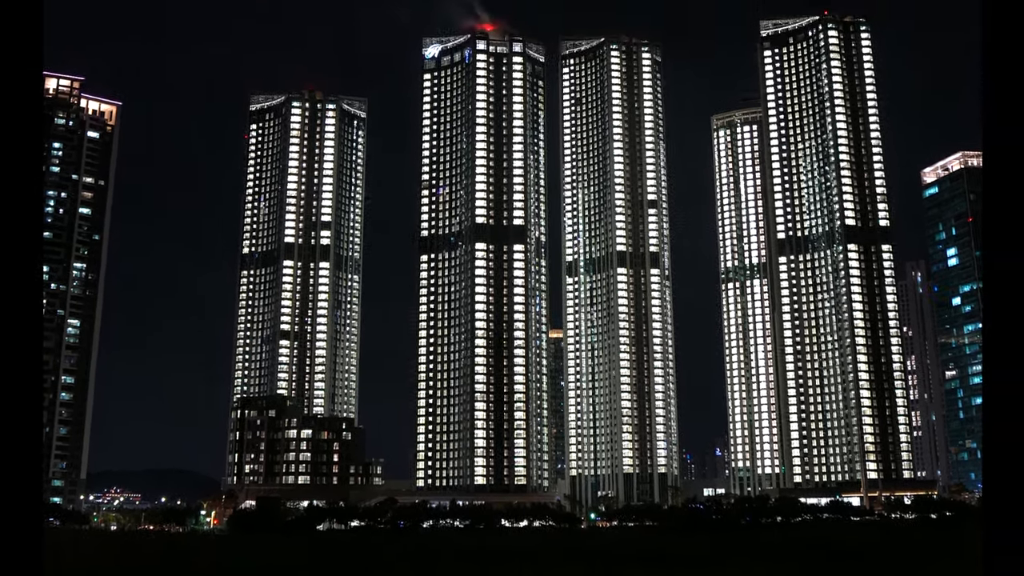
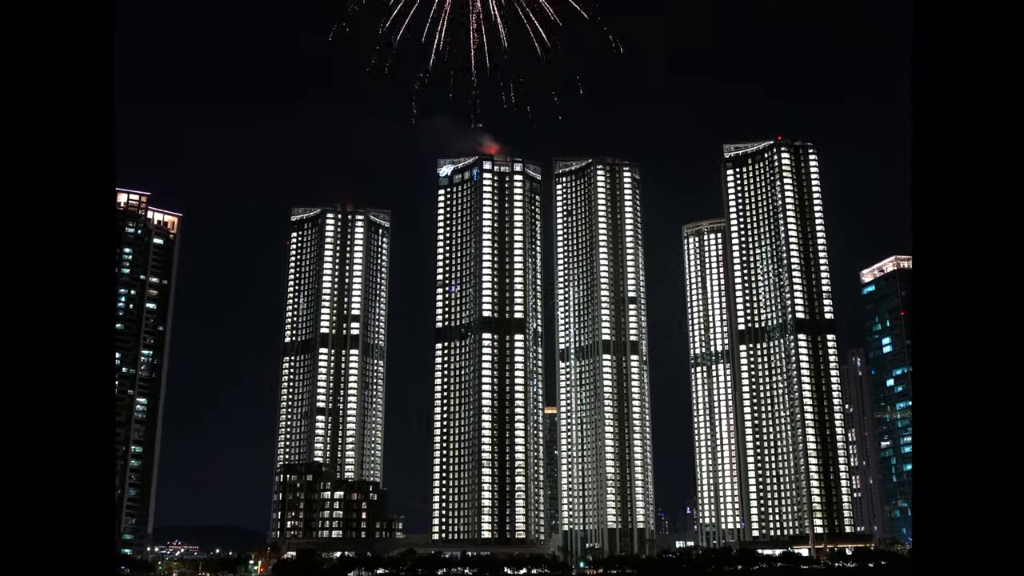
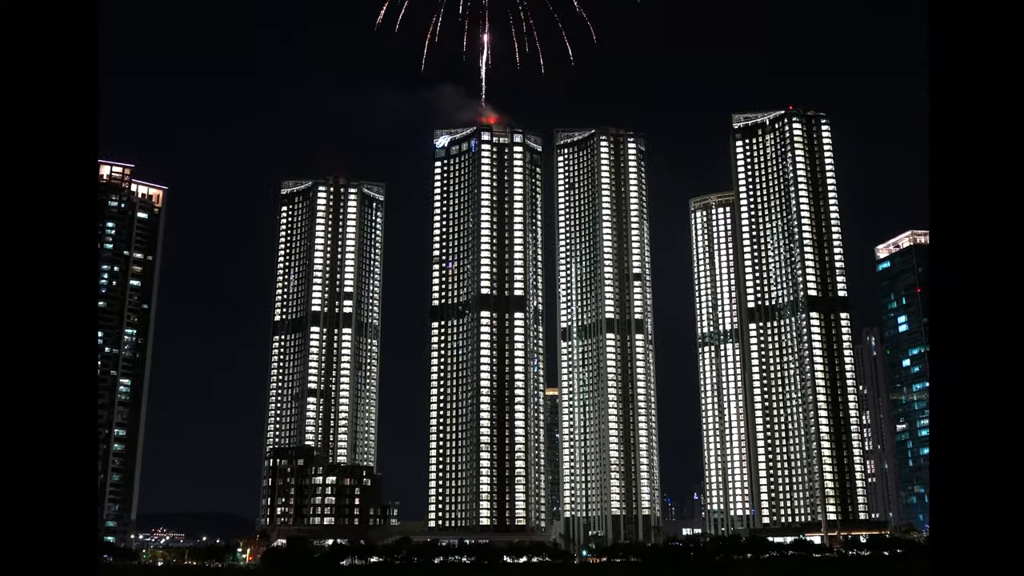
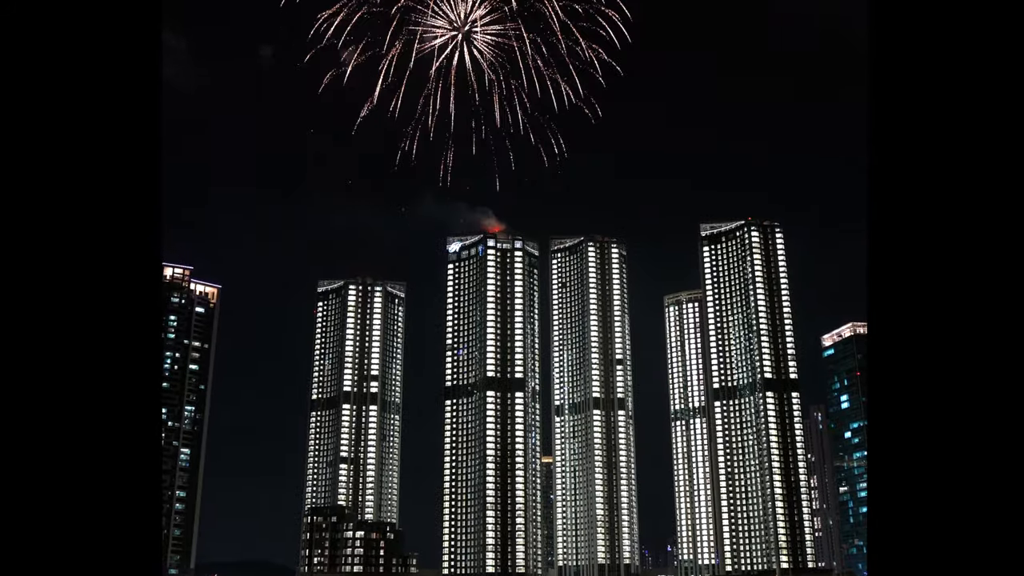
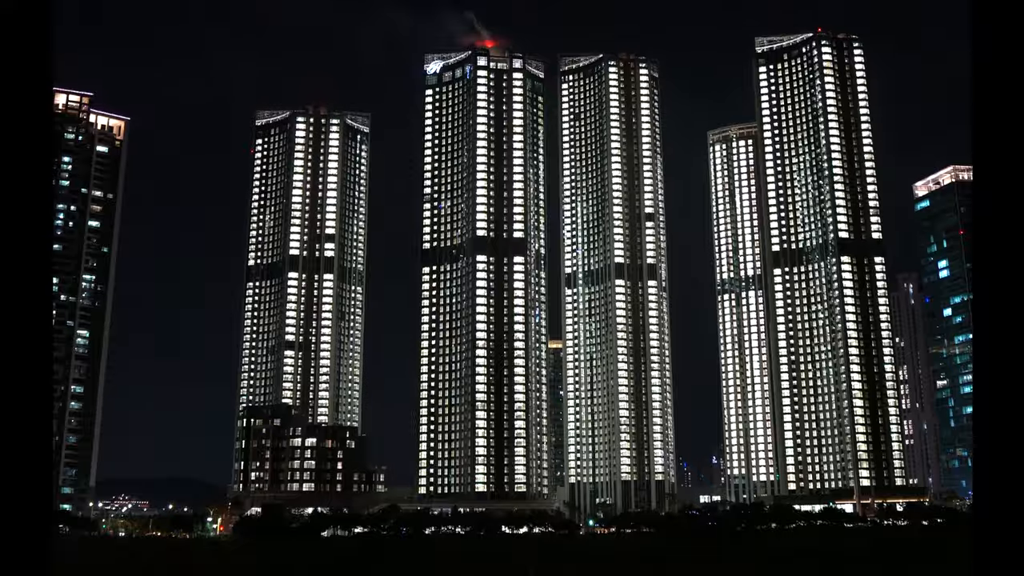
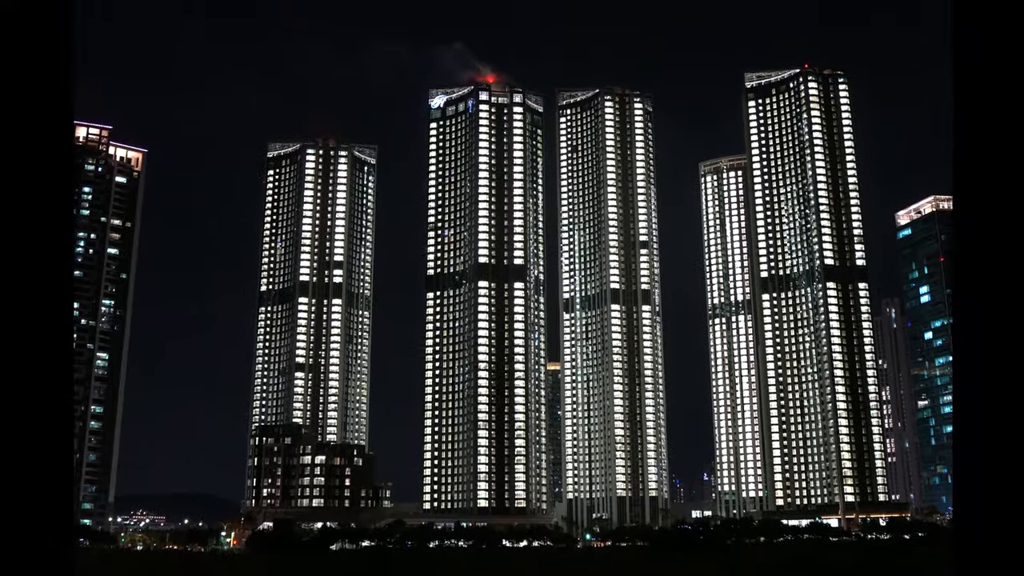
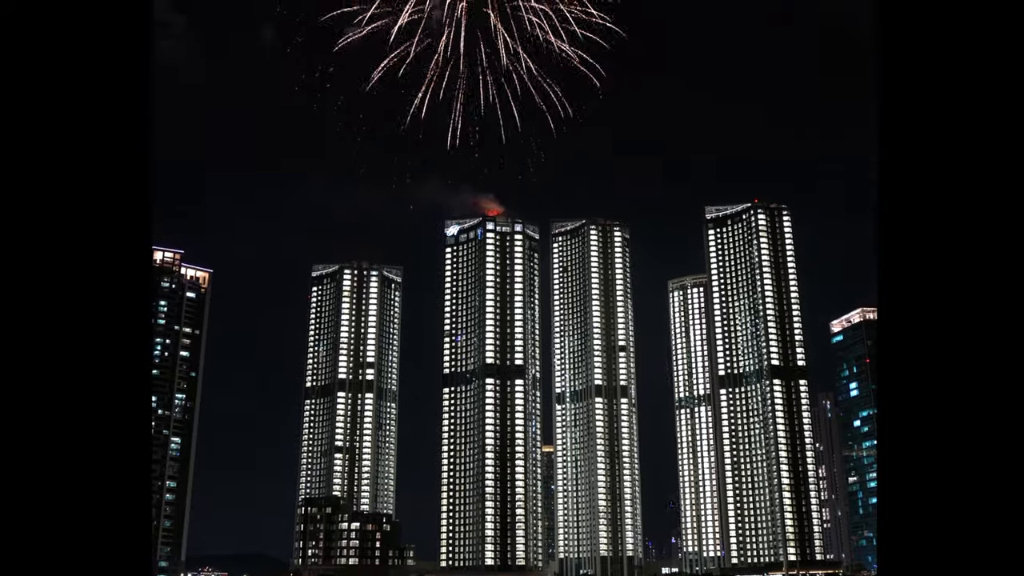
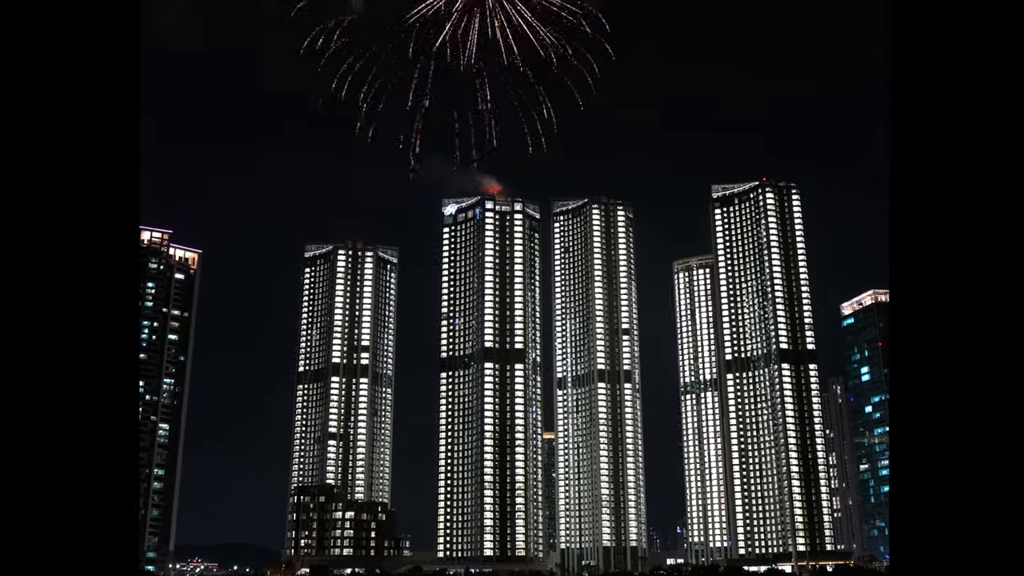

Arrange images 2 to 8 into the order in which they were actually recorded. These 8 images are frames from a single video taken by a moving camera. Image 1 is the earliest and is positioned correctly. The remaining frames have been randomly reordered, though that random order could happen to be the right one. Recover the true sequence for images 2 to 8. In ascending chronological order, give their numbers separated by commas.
5, 6, 3, 2, 8, 7, 4
